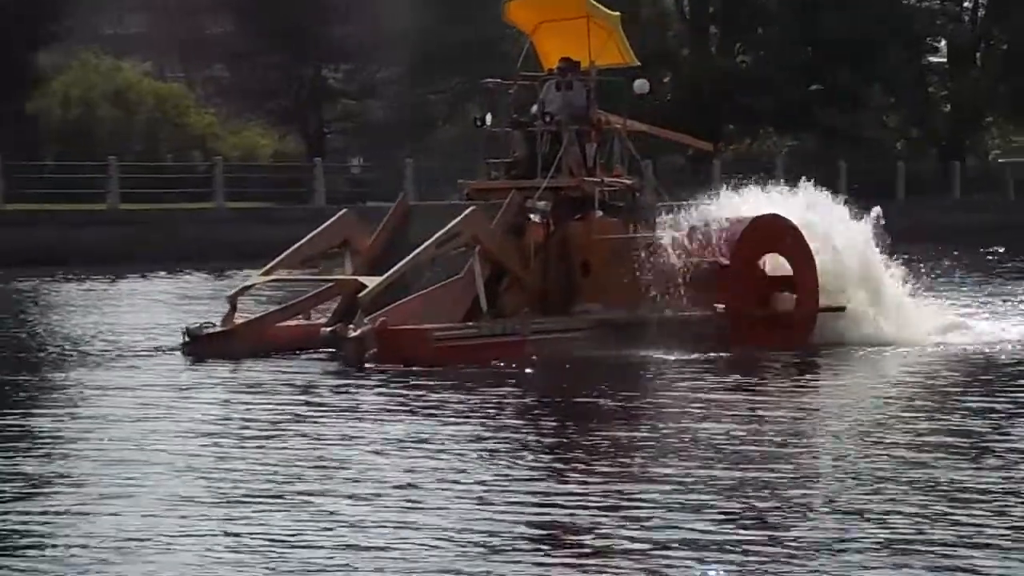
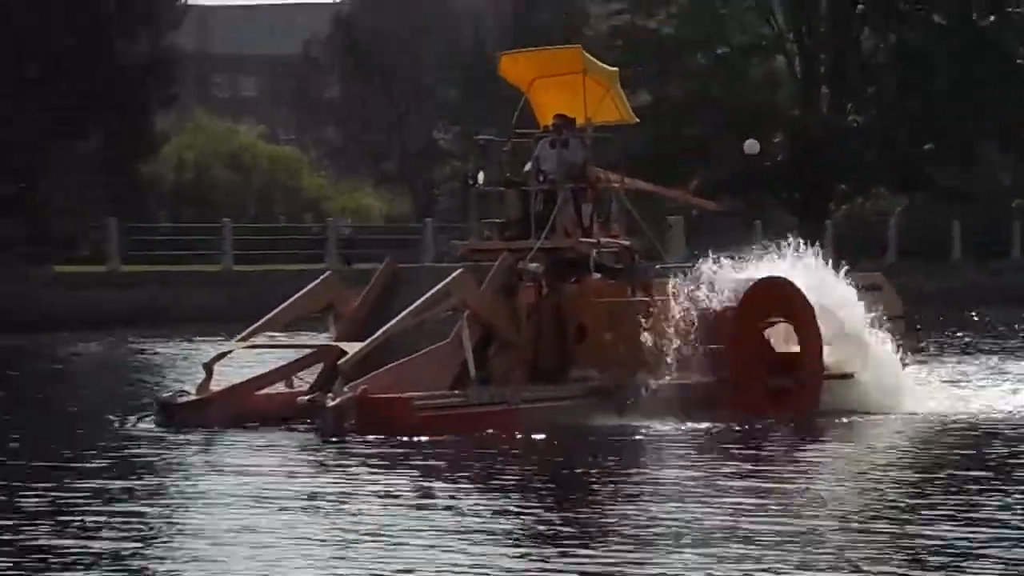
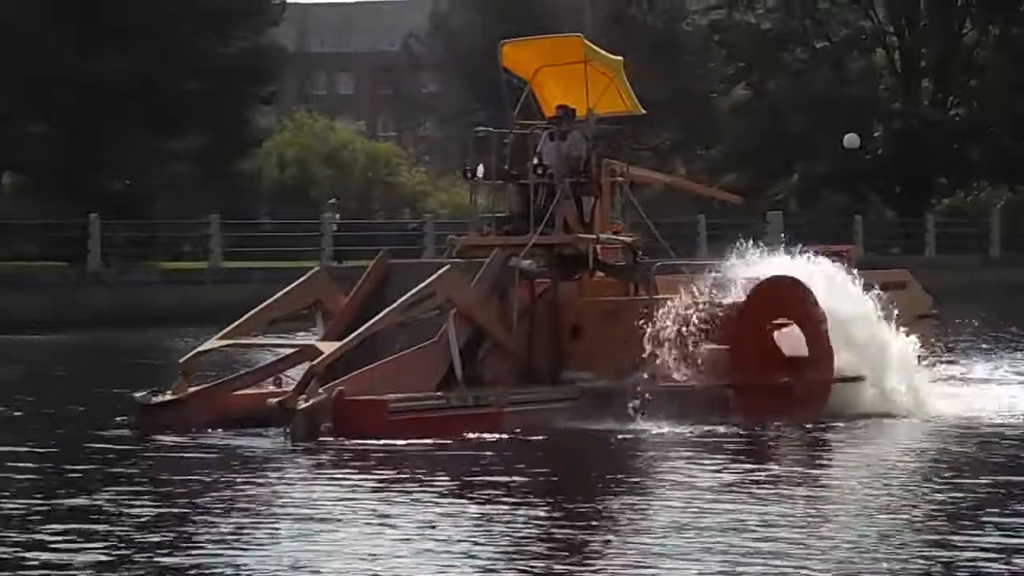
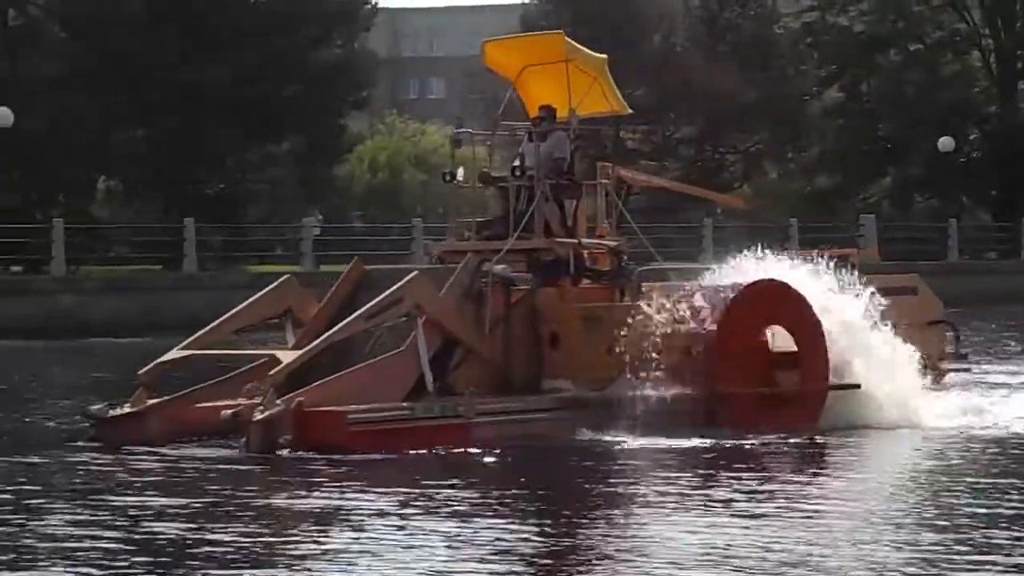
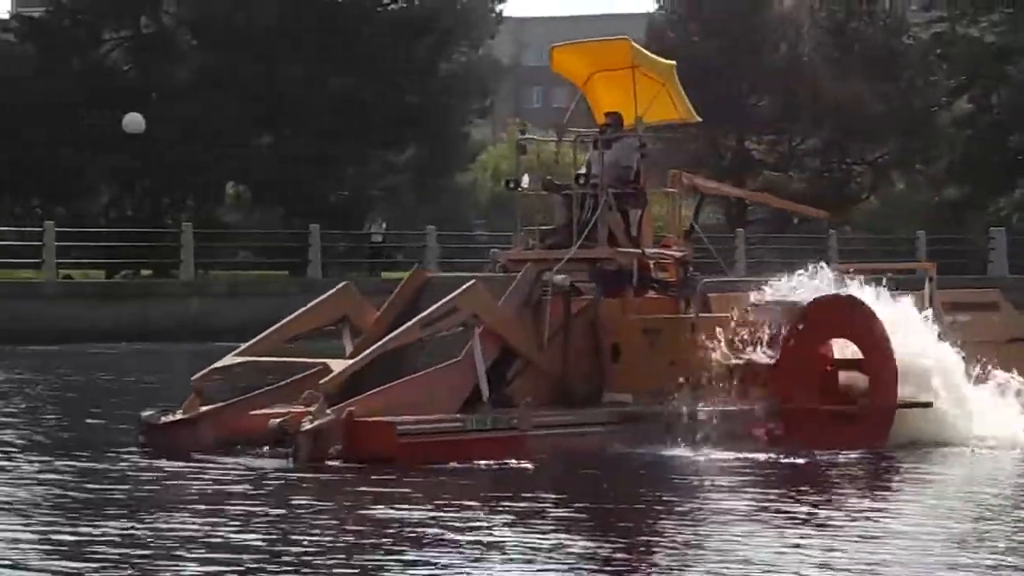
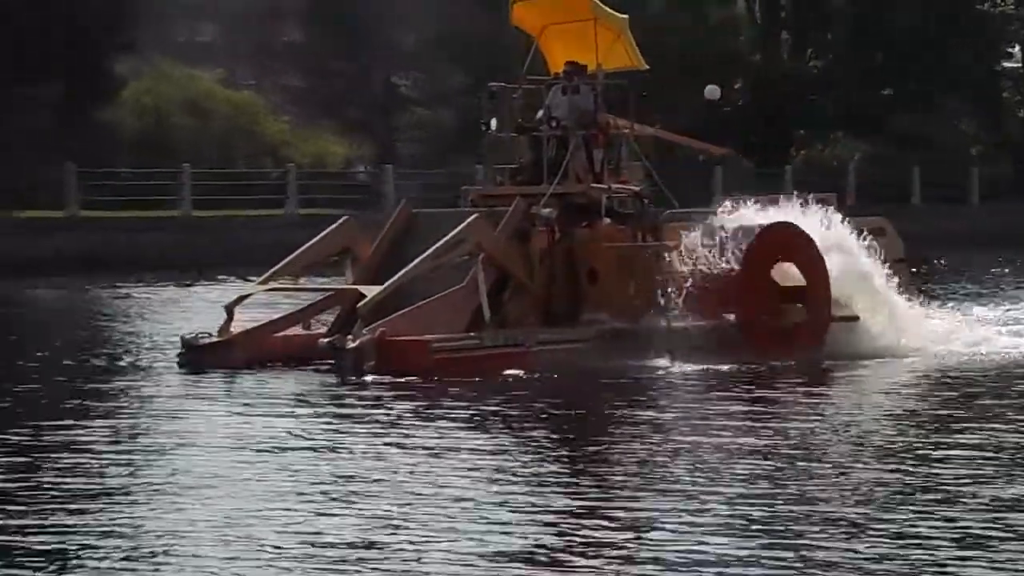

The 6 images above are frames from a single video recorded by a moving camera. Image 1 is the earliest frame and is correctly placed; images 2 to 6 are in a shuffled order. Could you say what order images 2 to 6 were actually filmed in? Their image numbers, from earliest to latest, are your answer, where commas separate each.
6, 2, 3, 4, 5
